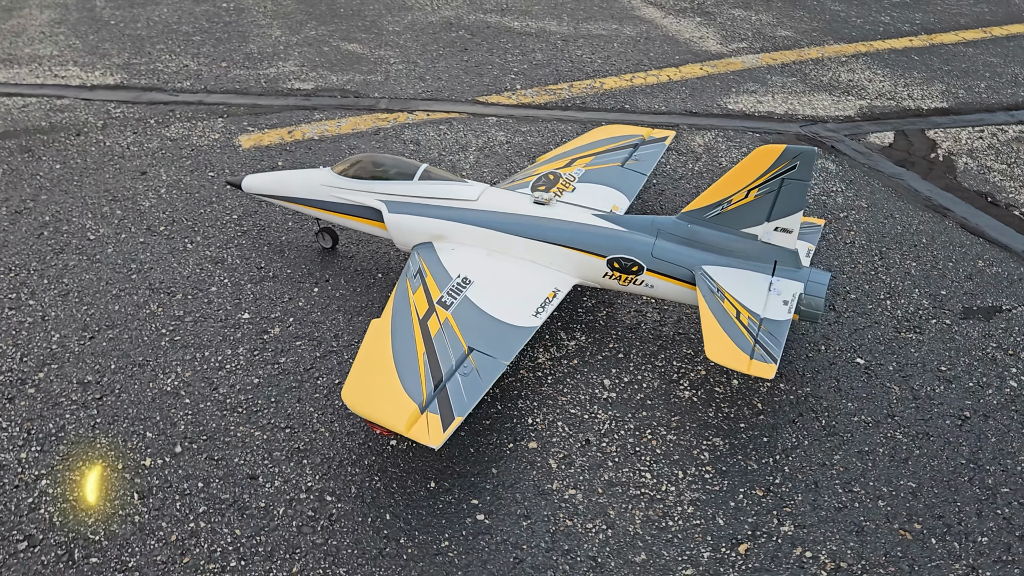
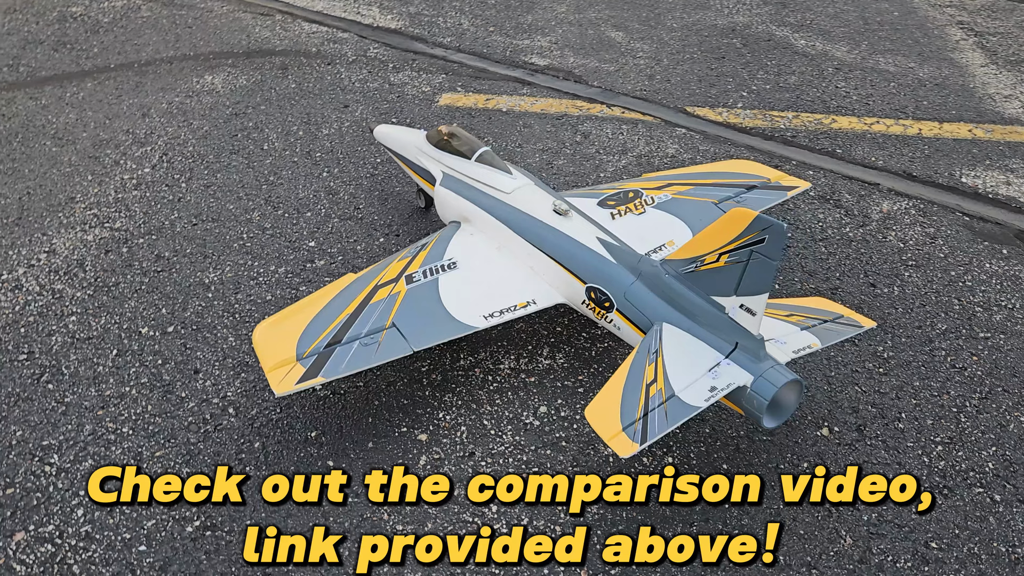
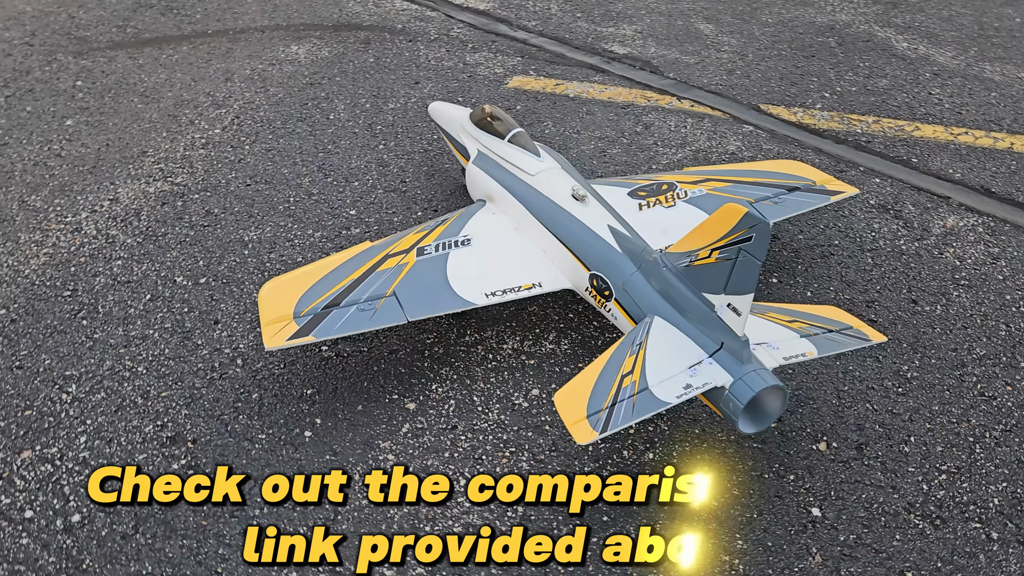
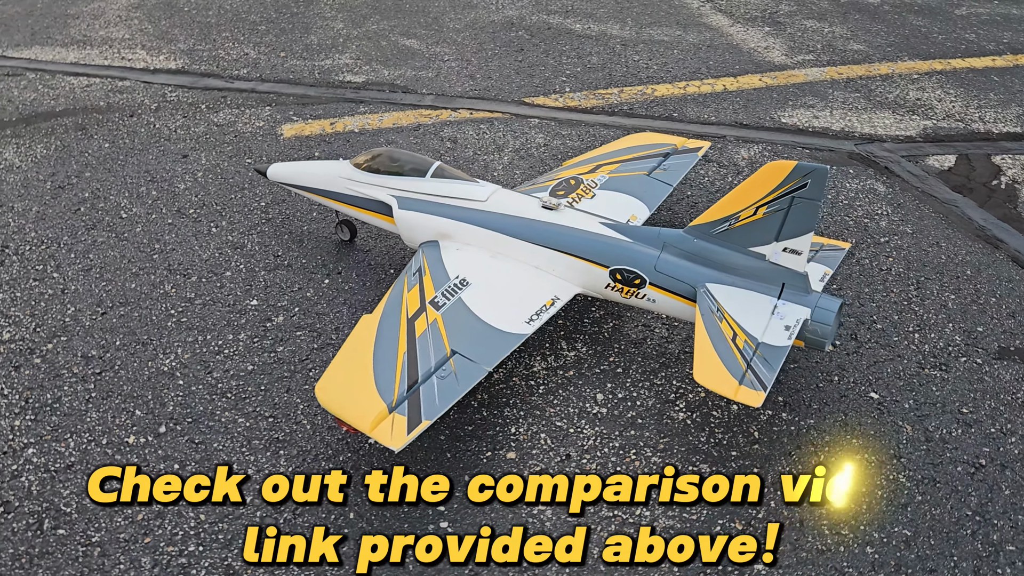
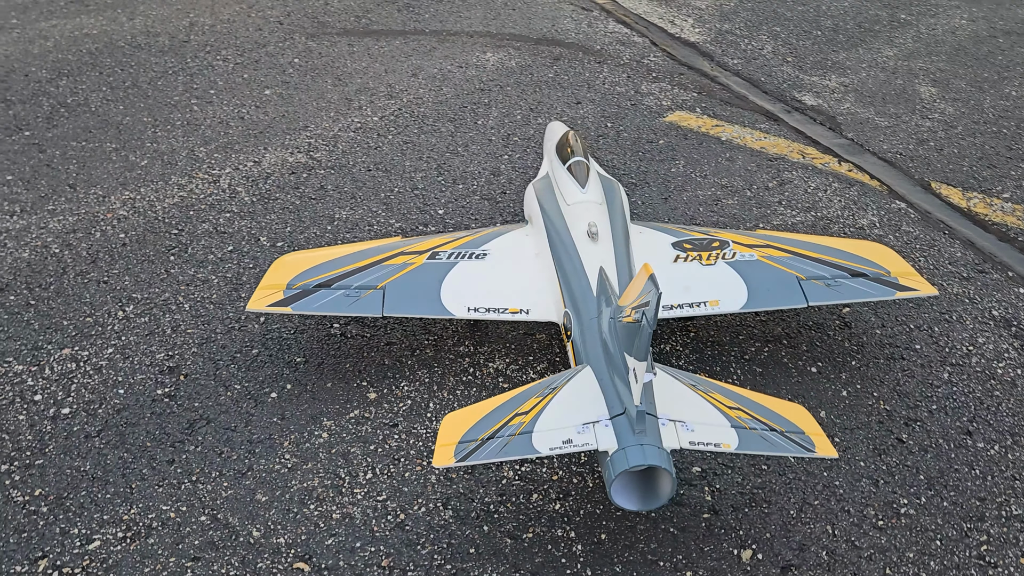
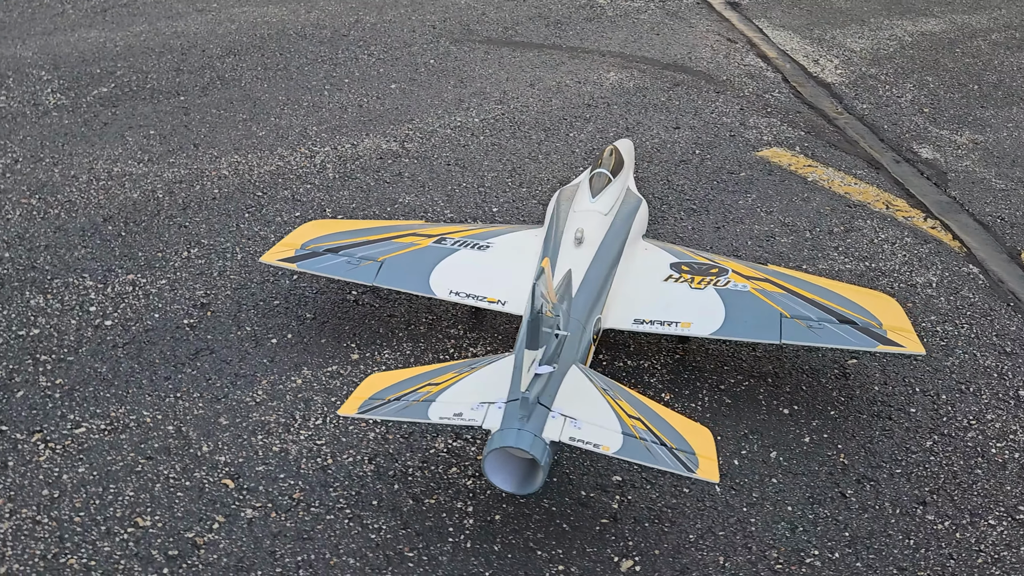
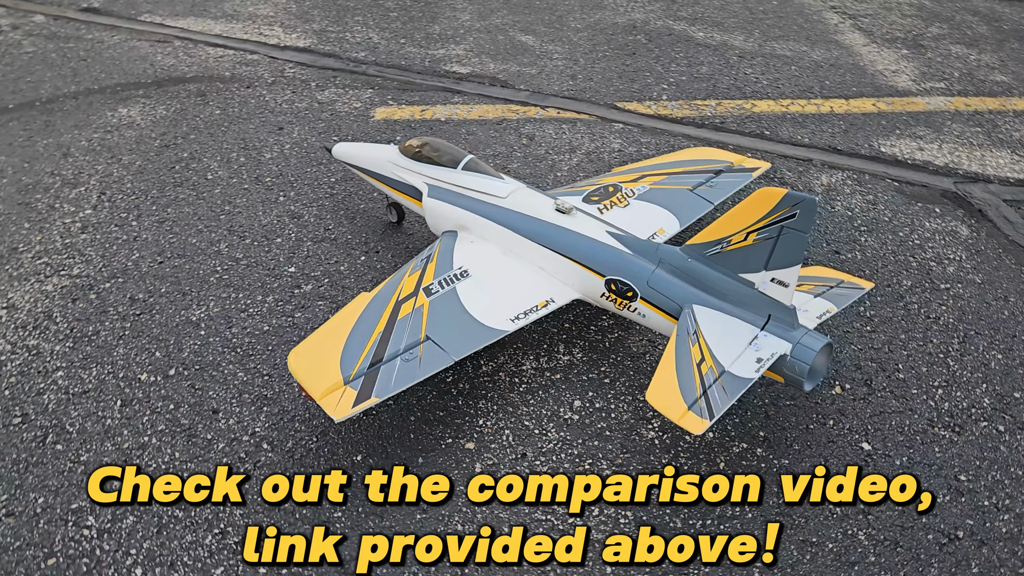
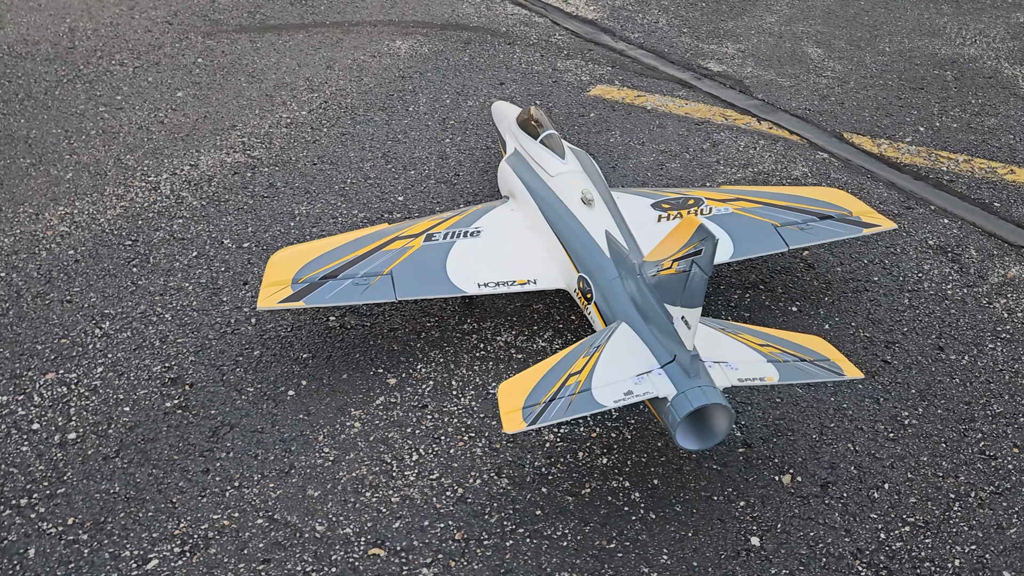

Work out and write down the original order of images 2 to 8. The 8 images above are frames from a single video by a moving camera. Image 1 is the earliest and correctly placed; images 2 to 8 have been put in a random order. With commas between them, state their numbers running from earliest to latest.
4, 7, 2, 3, 8, 5, 6
